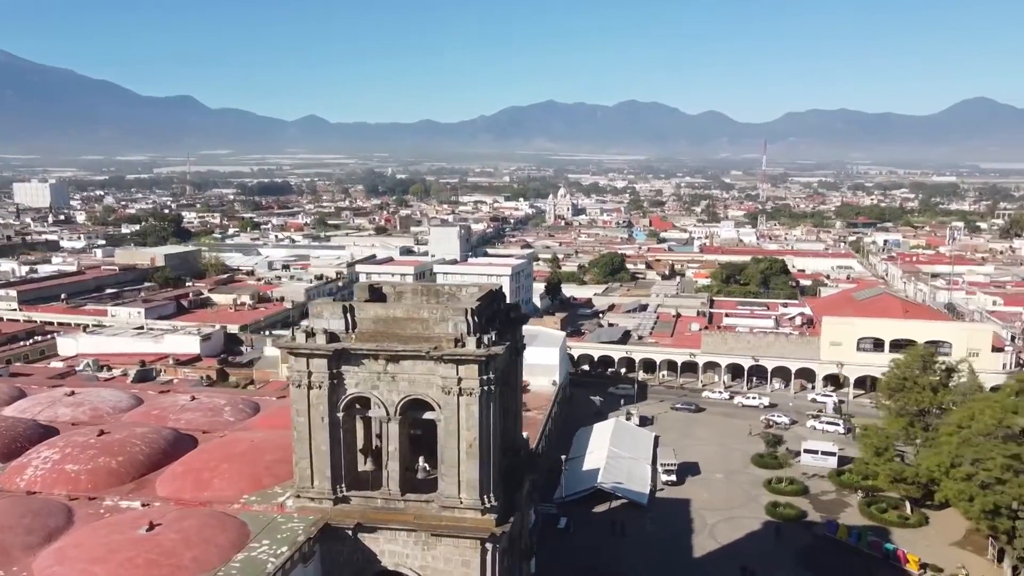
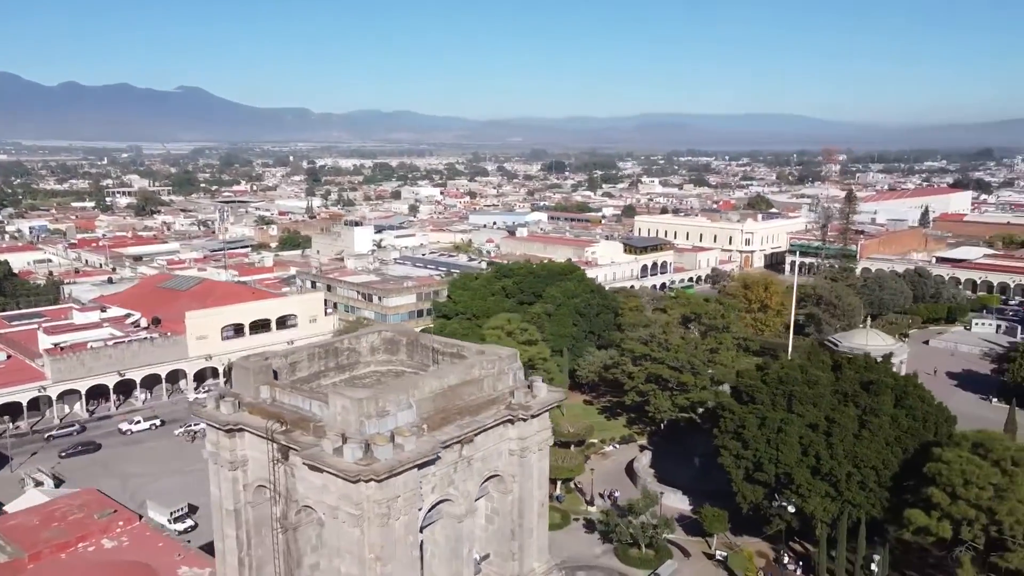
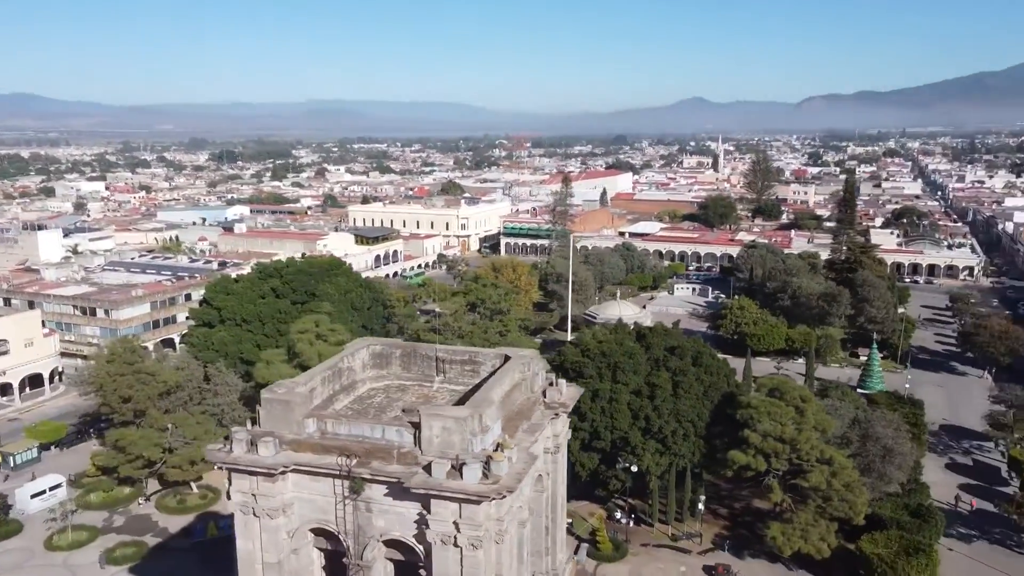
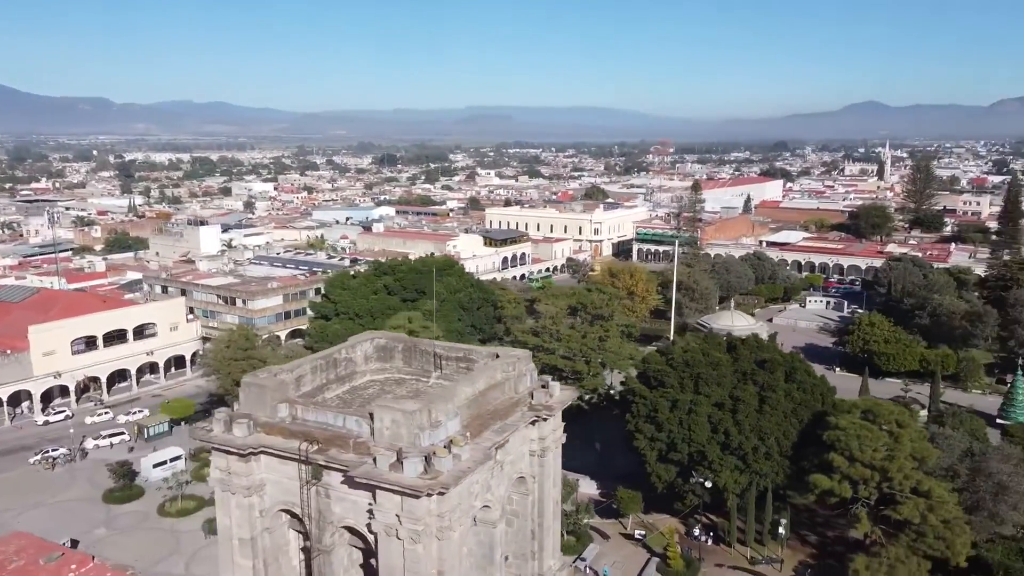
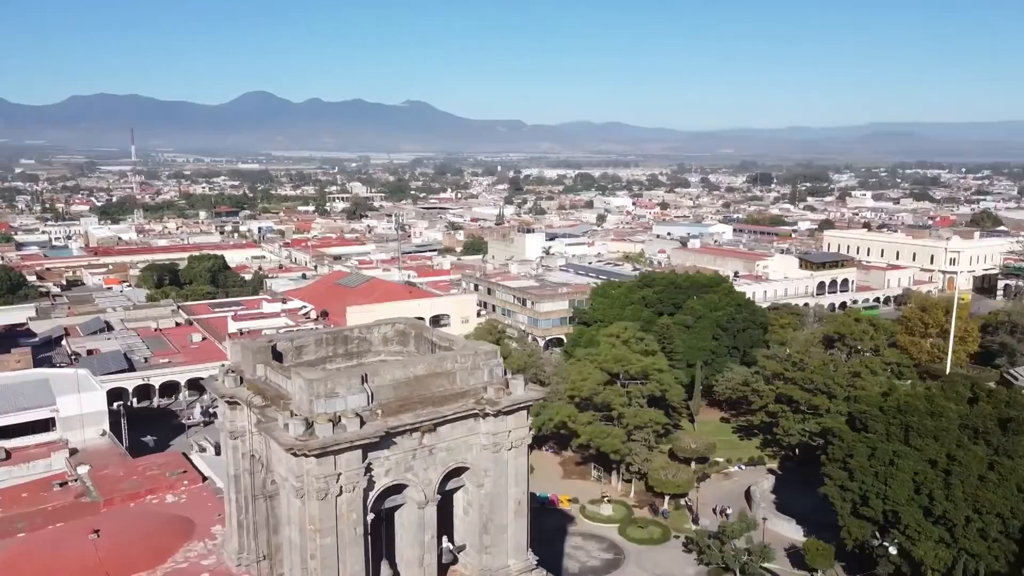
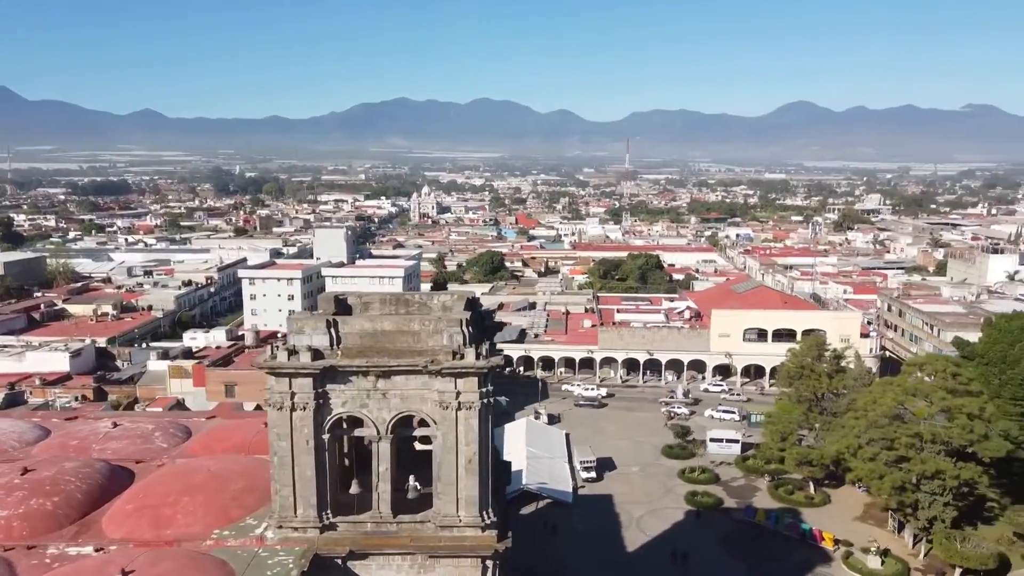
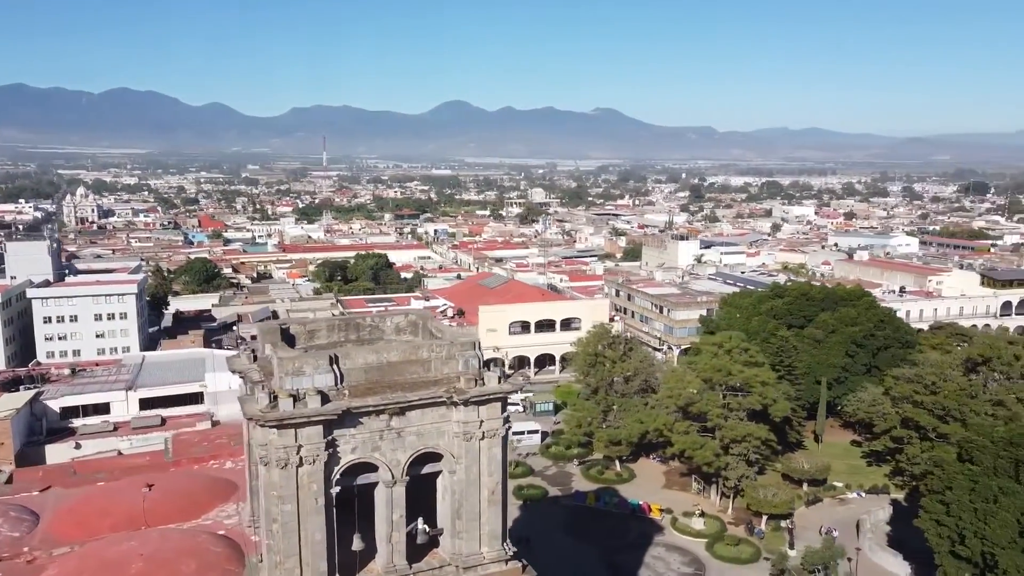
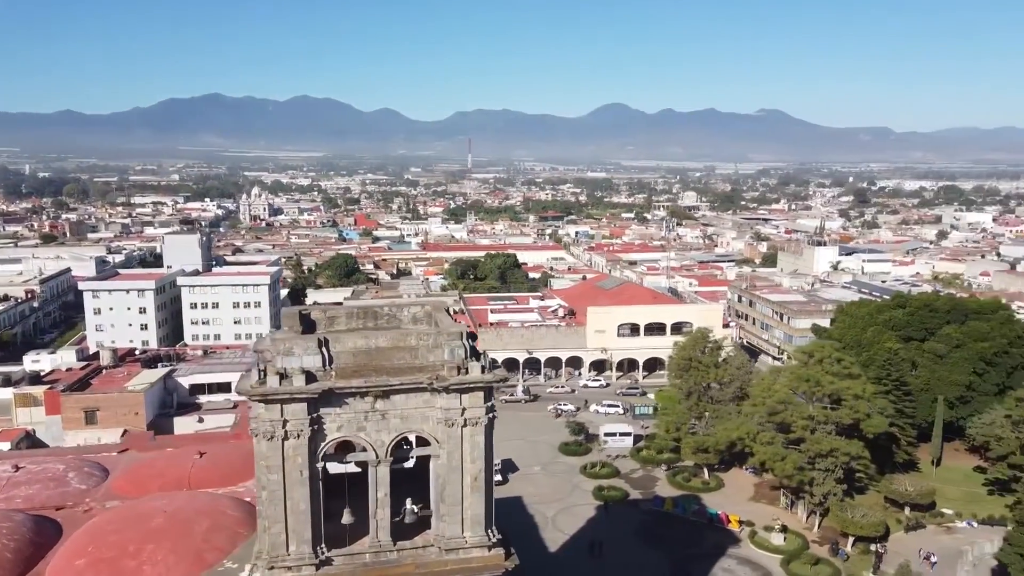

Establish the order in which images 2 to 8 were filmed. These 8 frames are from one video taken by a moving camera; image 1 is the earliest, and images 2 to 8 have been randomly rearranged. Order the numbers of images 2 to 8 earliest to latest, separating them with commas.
6, 8, 7, 5, 2, 4, 3
